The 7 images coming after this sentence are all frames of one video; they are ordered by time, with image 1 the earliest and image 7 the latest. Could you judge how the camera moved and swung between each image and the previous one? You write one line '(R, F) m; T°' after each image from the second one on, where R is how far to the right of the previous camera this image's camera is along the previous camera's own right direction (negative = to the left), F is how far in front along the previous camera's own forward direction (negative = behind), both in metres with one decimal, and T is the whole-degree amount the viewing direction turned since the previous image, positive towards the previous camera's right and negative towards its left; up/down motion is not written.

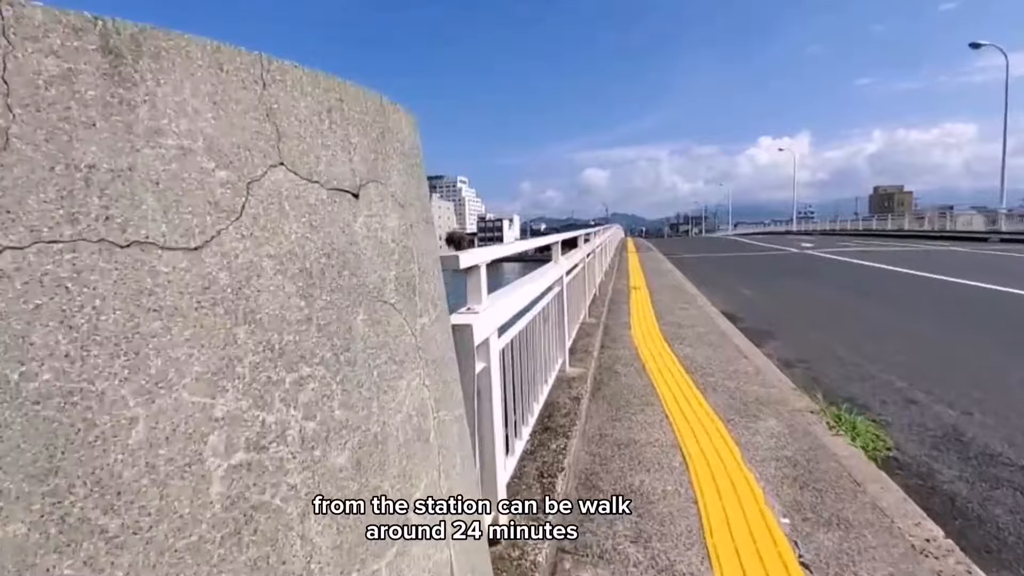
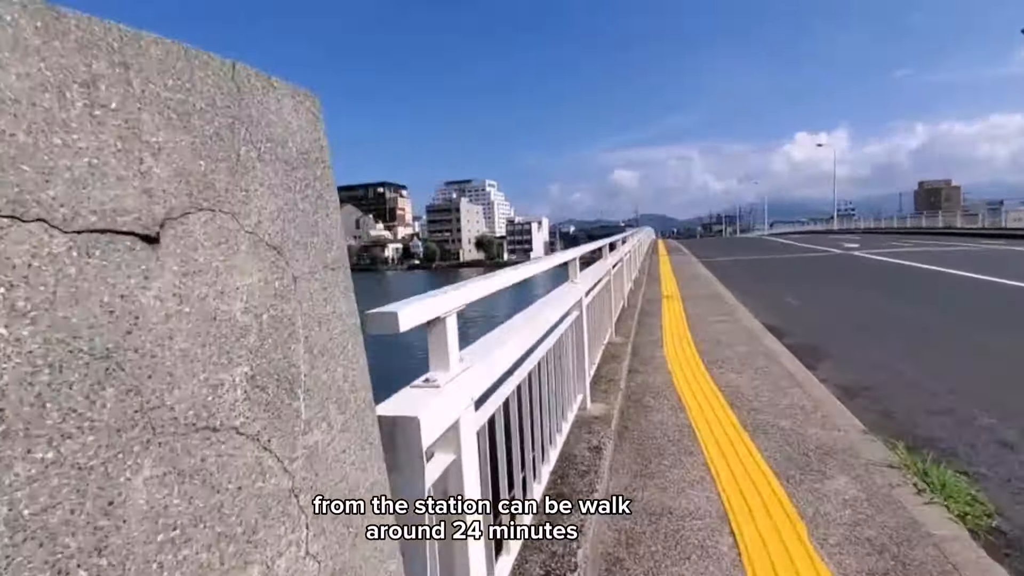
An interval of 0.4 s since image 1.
(+0.1, +0.5) m; -3°
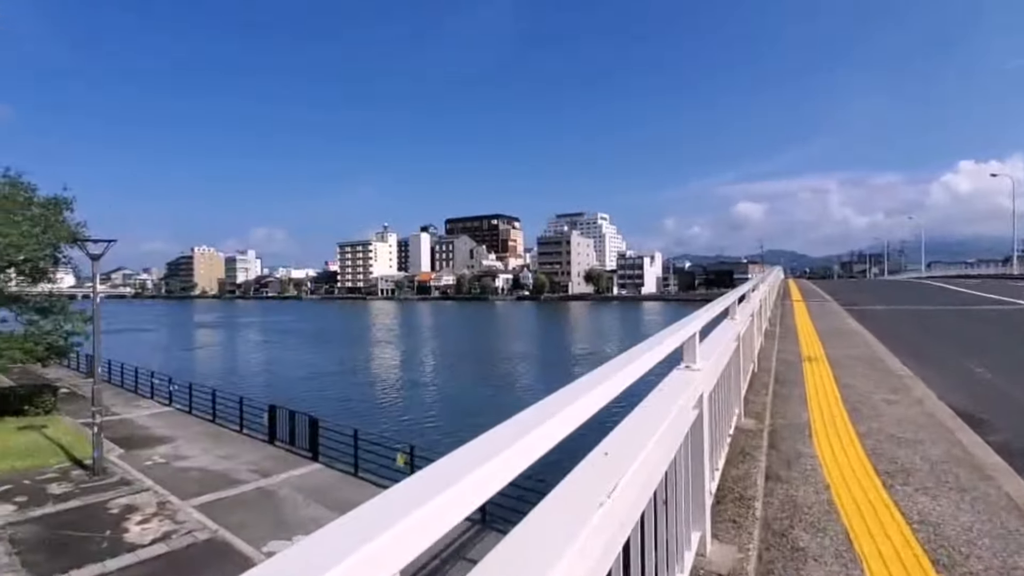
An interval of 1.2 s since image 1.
(+0.1, +0.7) m; -11°
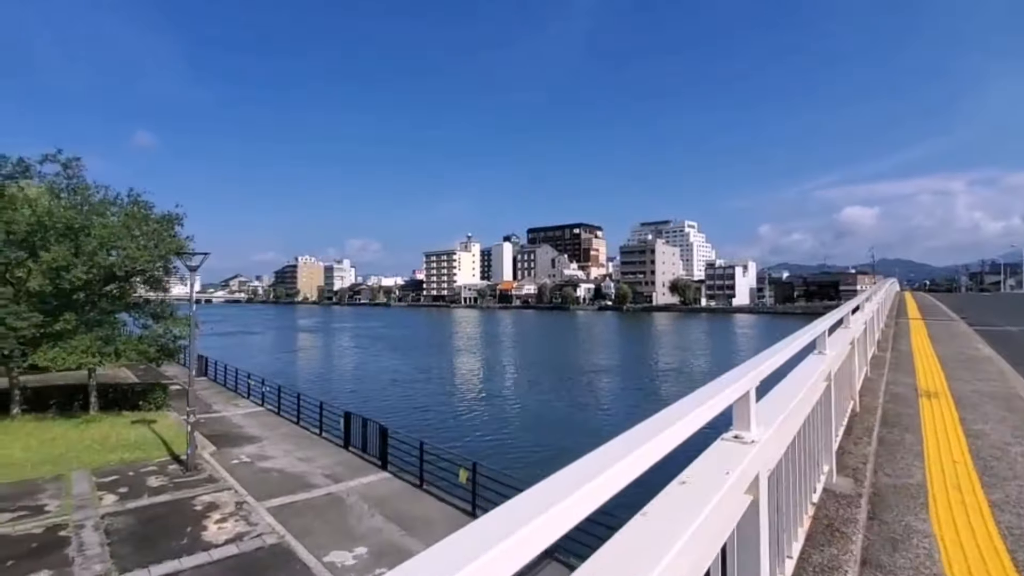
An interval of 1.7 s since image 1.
(+0.3, +0.4) m; -8°
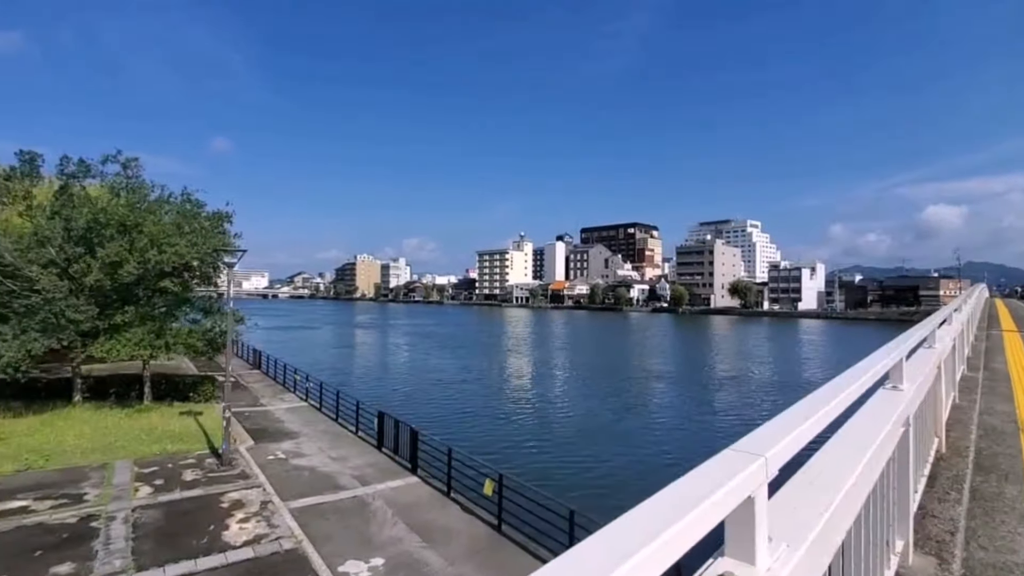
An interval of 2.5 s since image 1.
(+0.4, +0.7) m; -6°
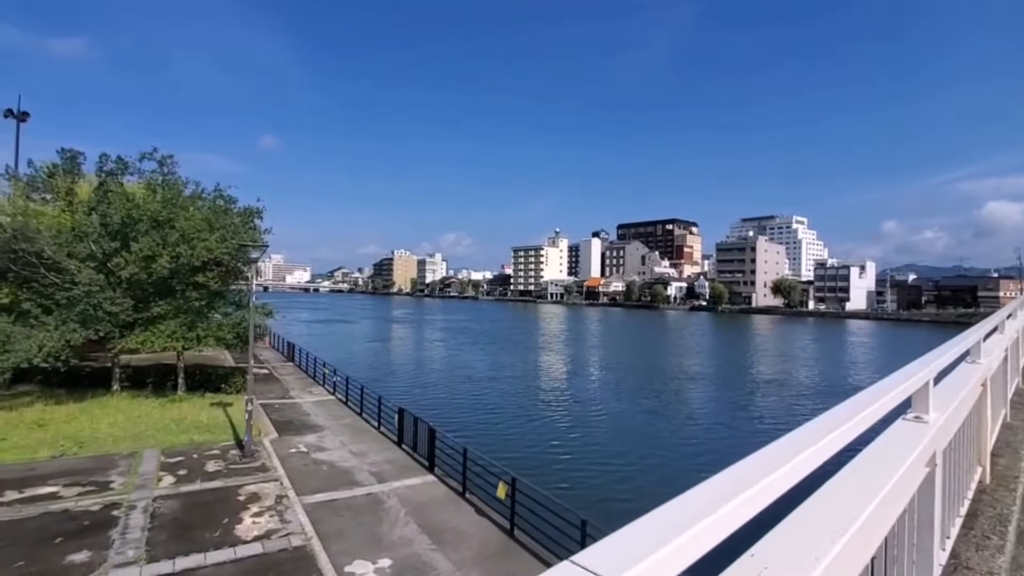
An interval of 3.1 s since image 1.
(+0.4, +0.4) m; -4°
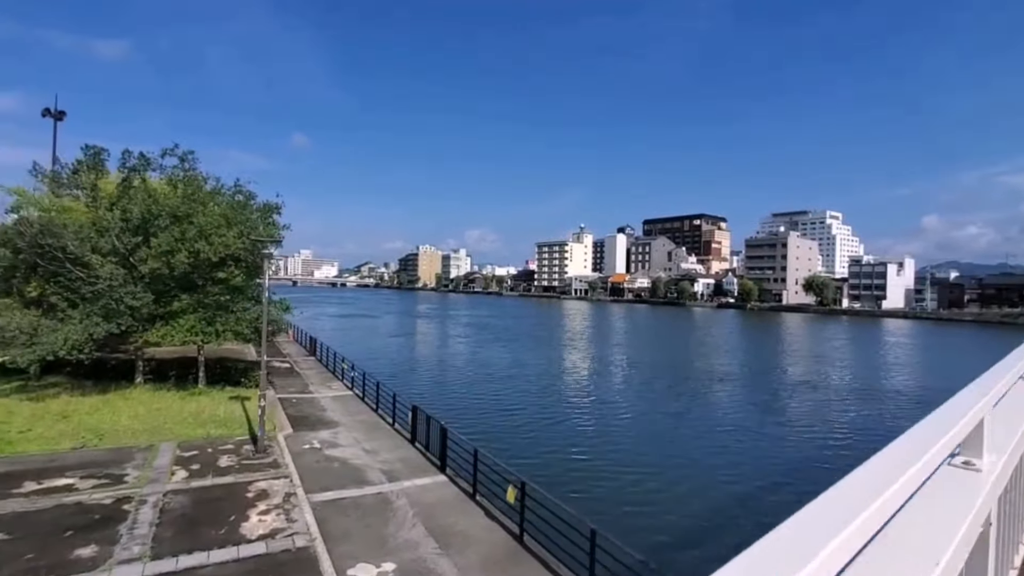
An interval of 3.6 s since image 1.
(+0.2, +0.4) m; -3°
